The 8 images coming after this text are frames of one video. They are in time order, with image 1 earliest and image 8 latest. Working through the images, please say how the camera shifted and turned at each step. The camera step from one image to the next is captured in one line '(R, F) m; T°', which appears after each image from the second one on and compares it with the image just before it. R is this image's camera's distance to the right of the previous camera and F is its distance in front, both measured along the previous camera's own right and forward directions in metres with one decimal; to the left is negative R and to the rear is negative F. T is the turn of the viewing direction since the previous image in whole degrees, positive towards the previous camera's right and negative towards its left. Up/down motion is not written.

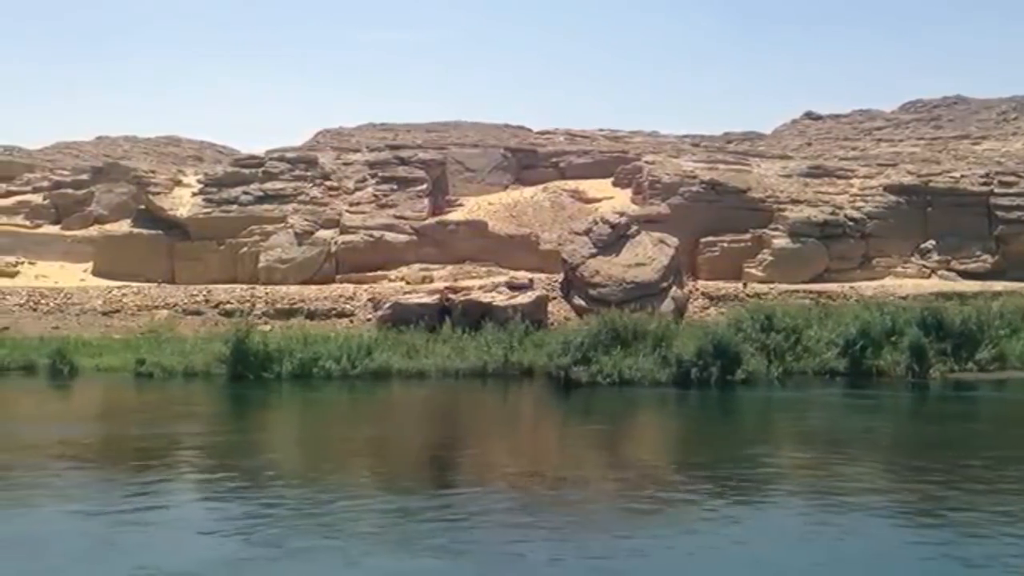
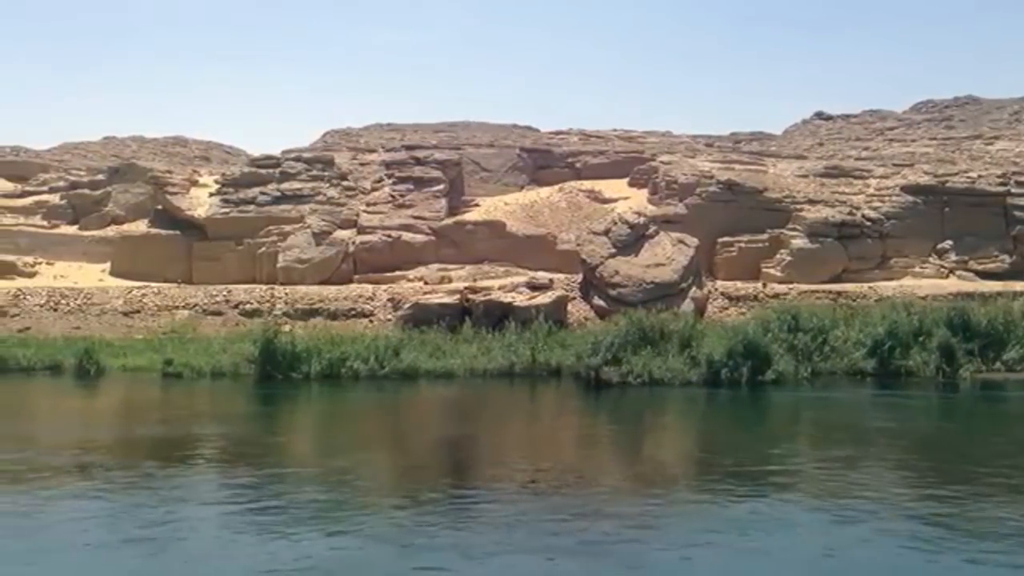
(-0.4, 0.0) m; 0°
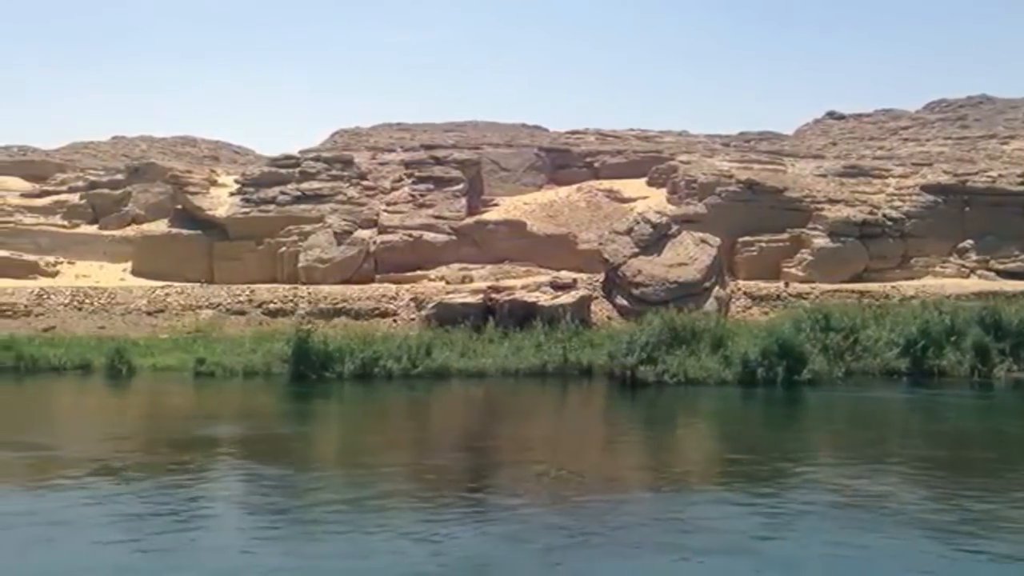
(-0.4, 0.0) m; 0°
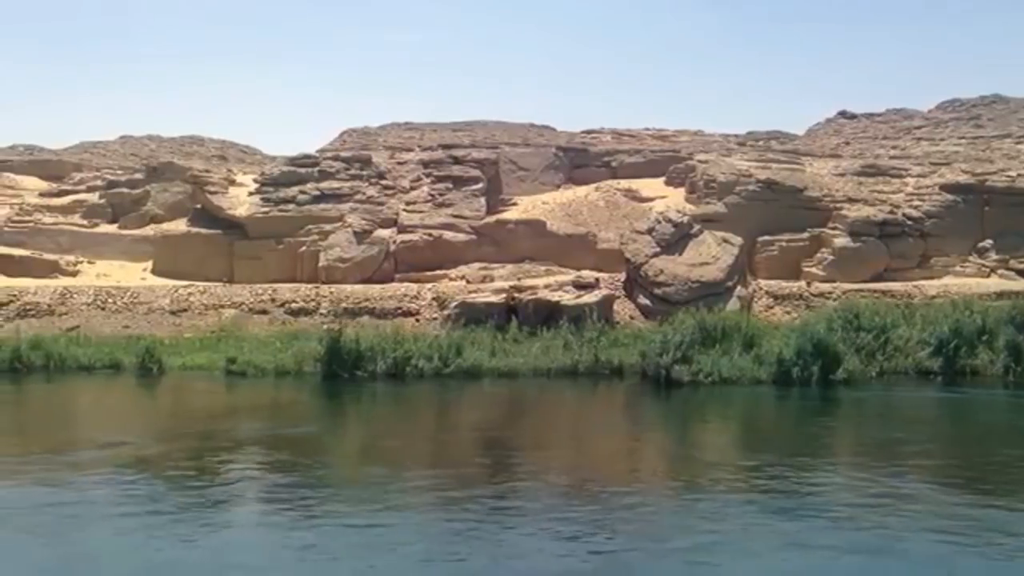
(-0.4, 0.0) m; 0°
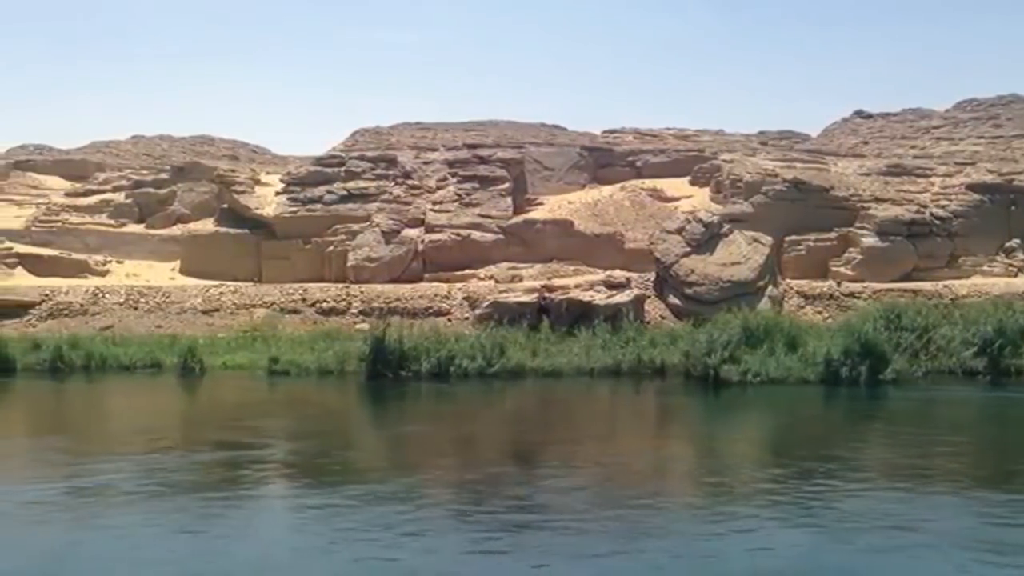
(-0.6, 0.0) m; 0°
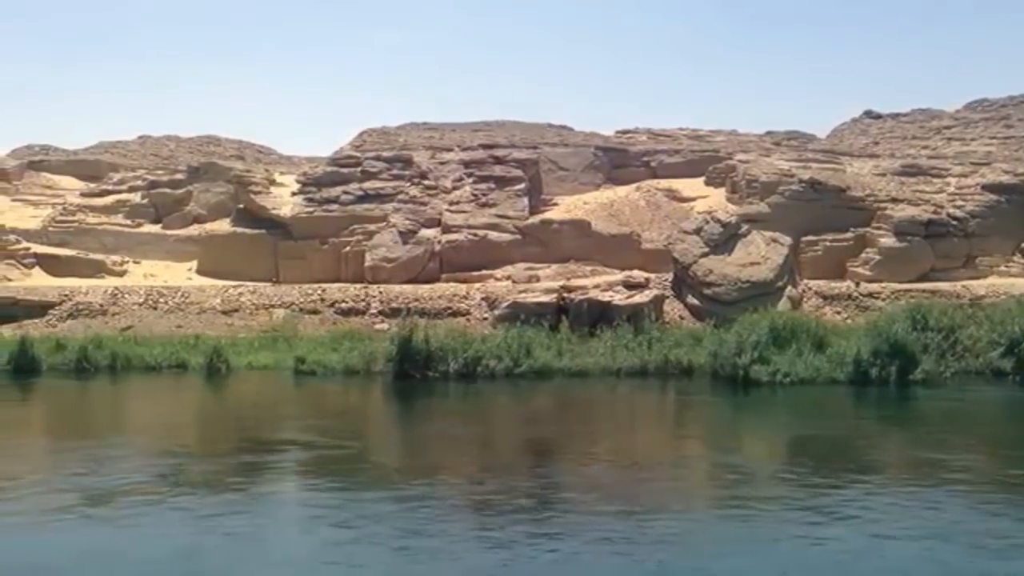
(-0.4, 0.0) m; 0°
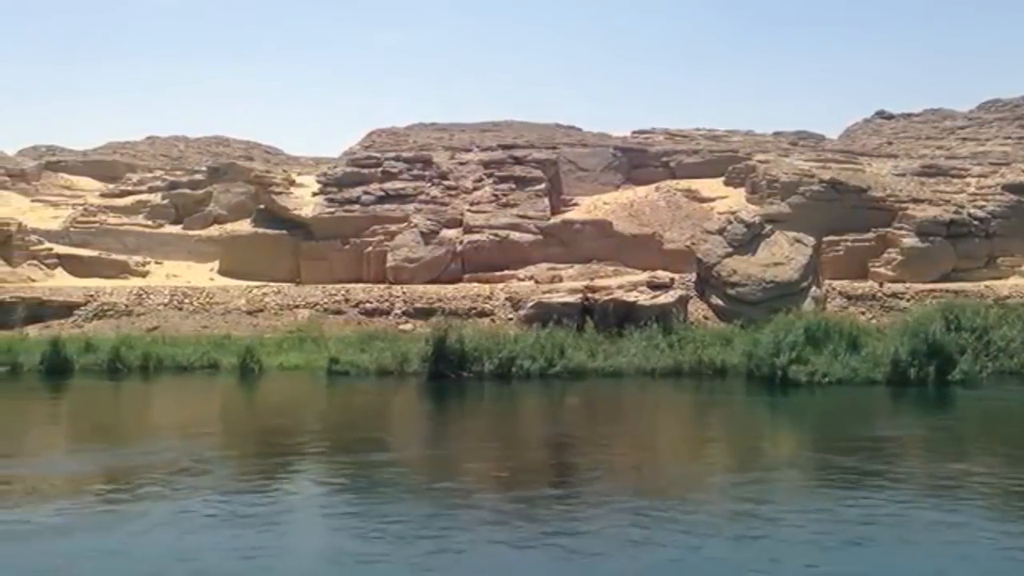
(-0.5, 0.0) m; 0°
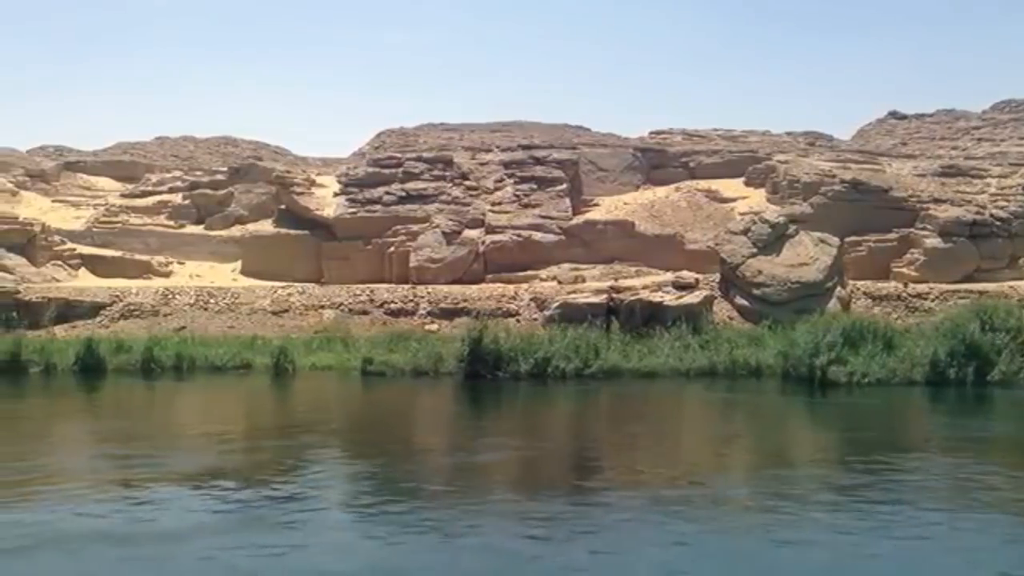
(-0.5, 0.0) m; 0°
